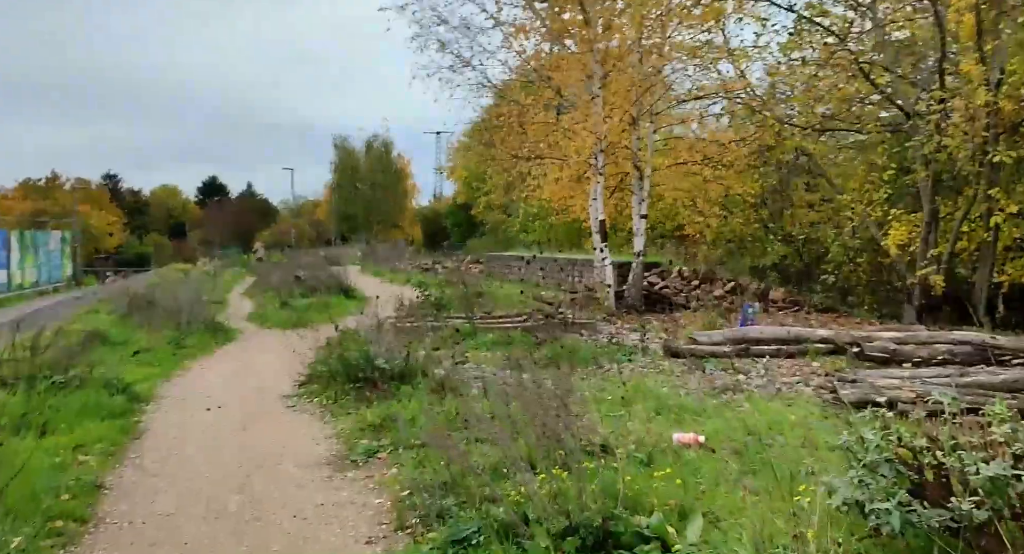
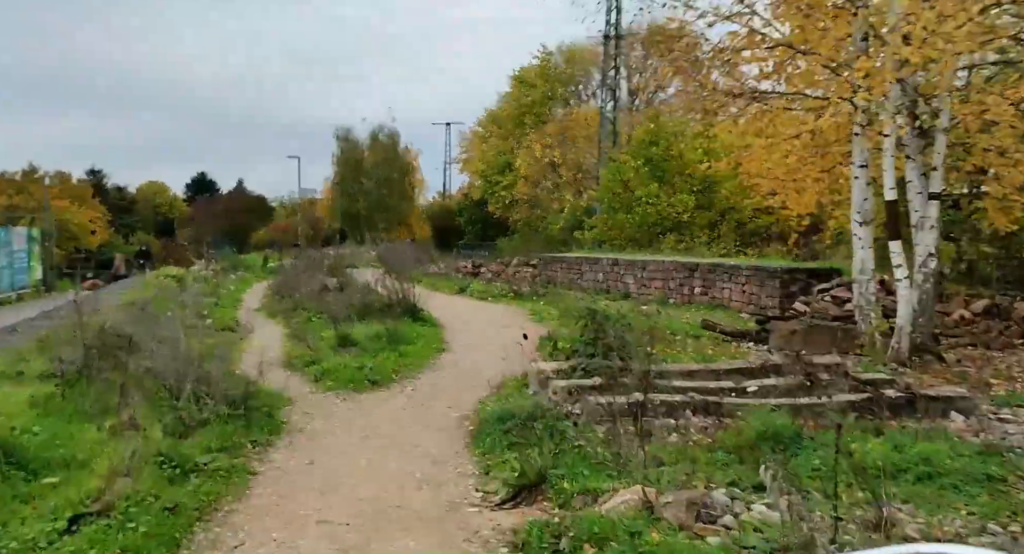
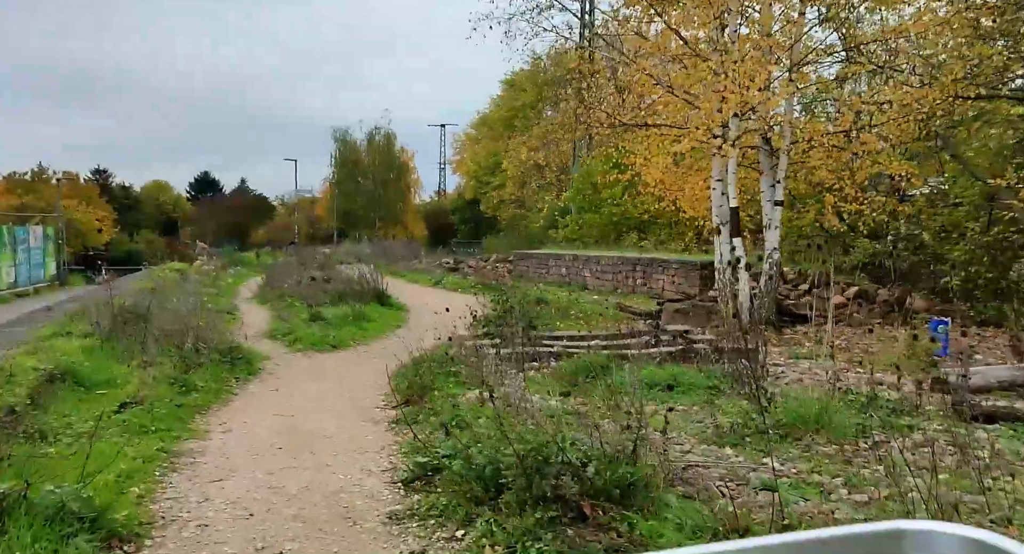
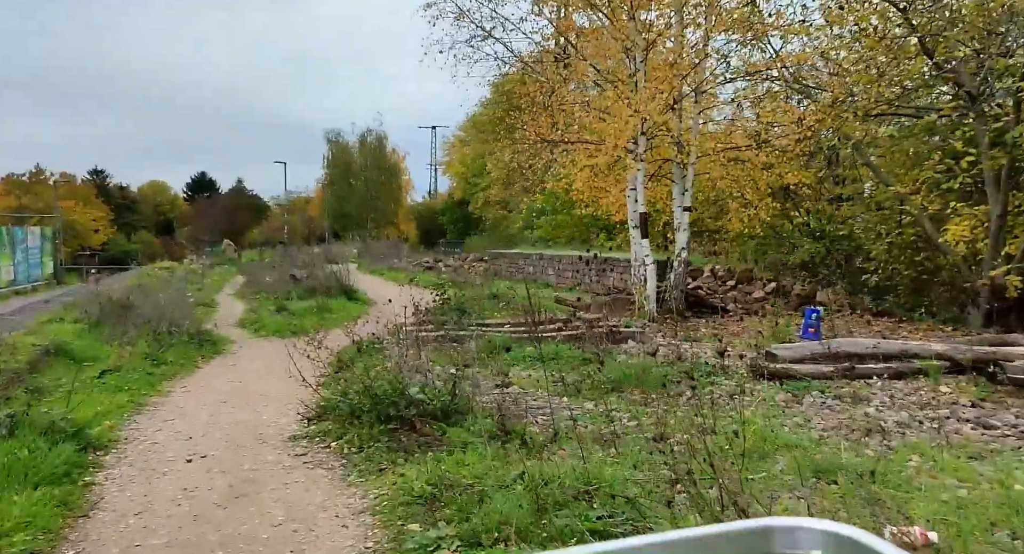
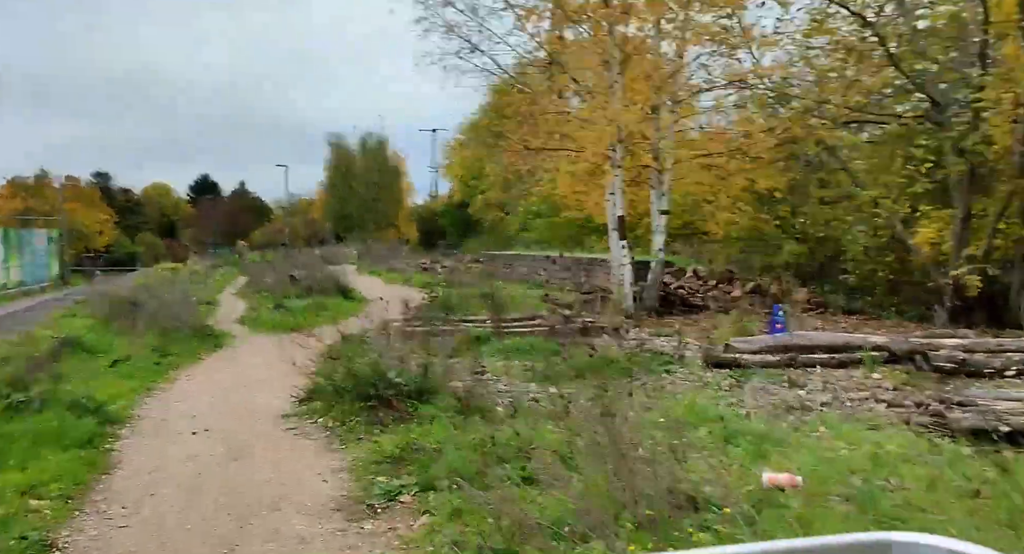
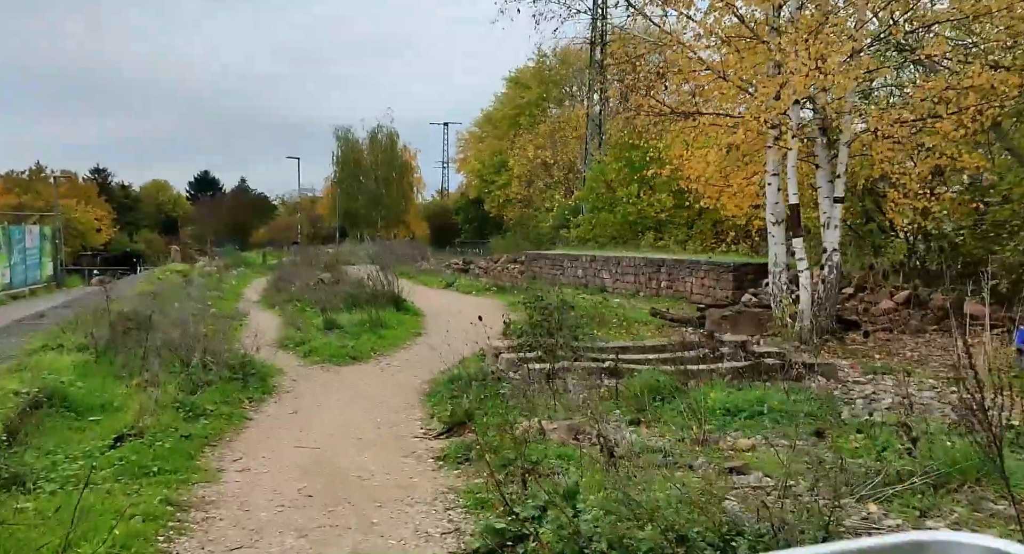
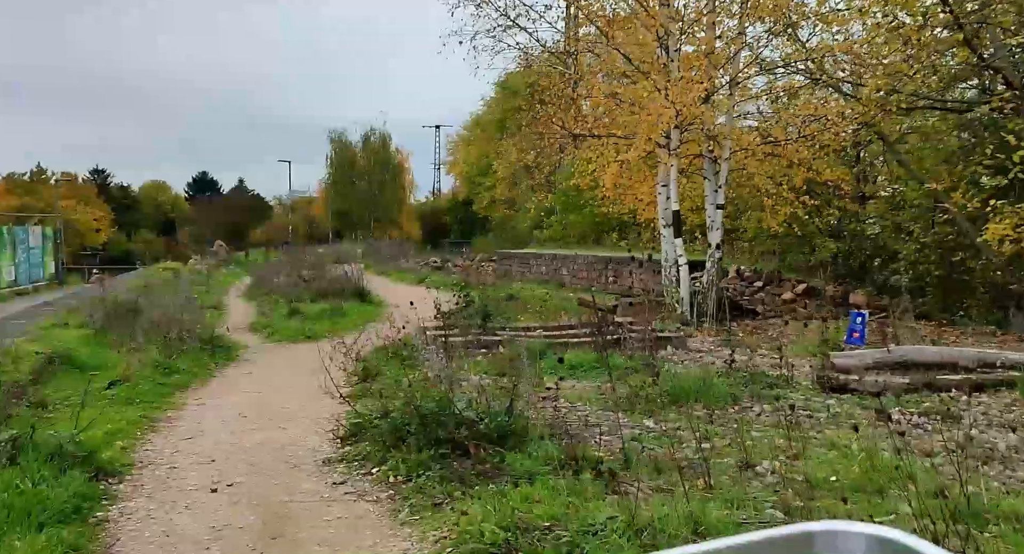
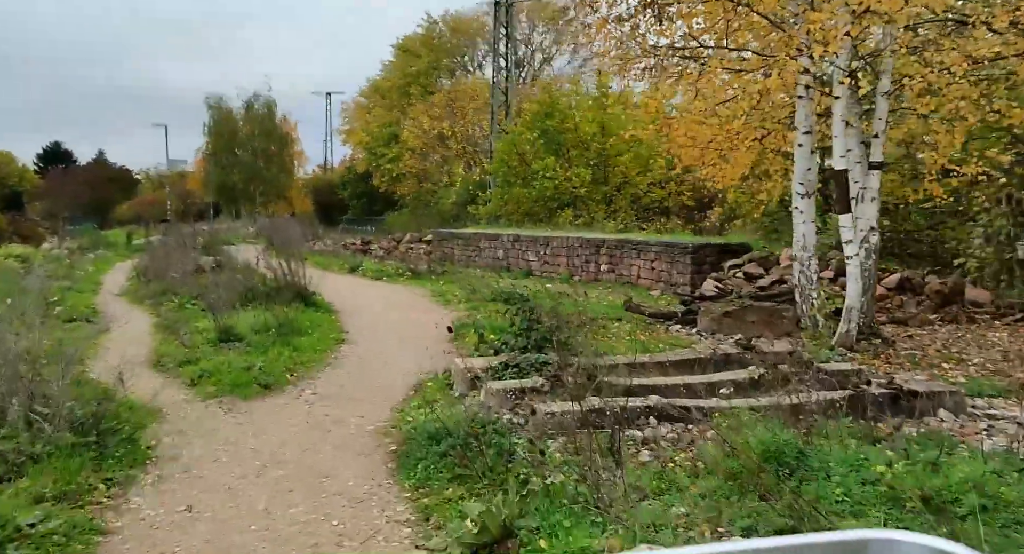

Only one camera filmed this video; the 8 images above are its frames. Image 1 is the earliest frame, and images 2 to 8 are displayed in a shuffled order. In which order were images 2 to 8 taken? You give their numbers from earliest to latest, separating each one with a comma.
5, 4, 7, 3, 6, 2, 8
